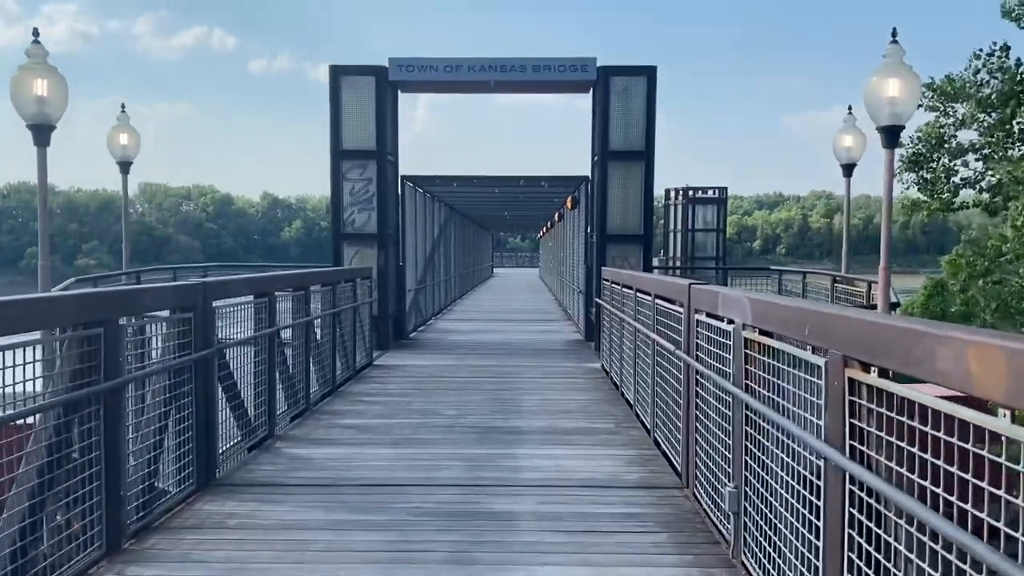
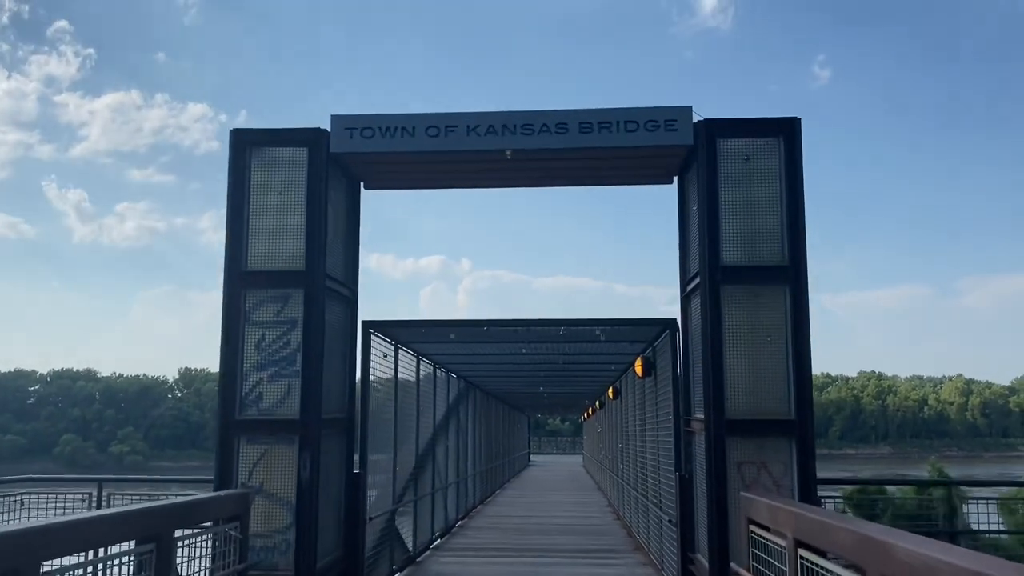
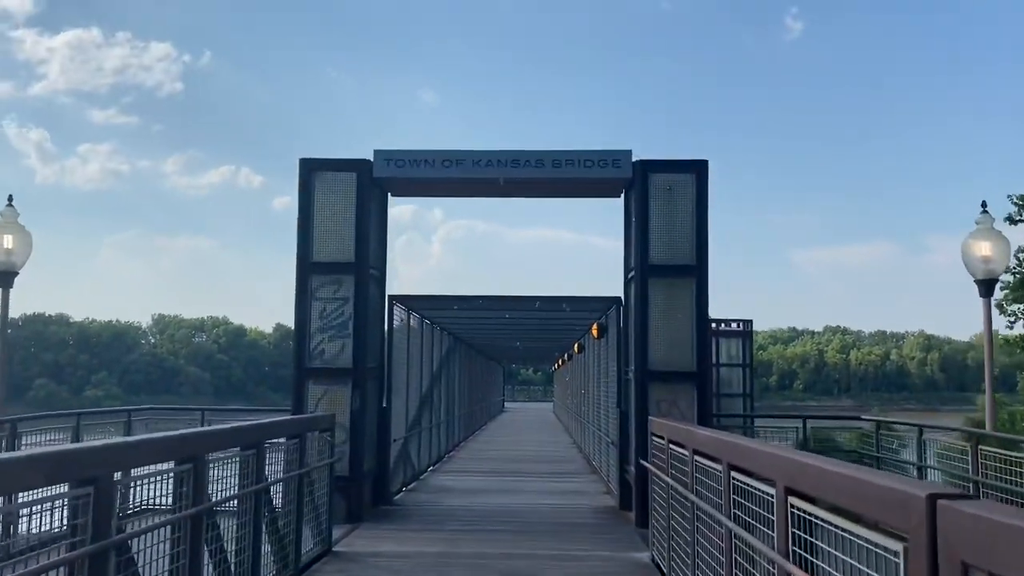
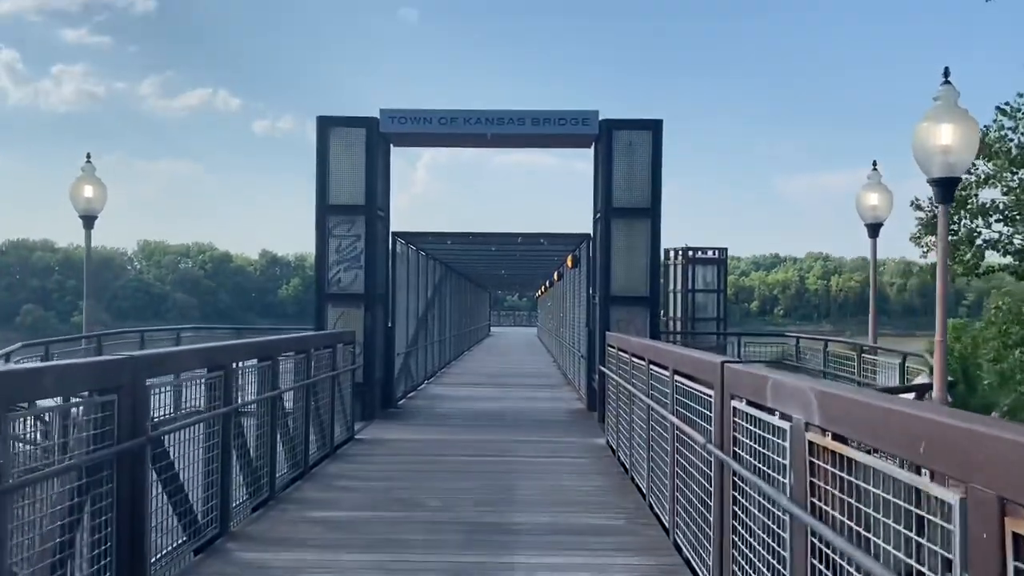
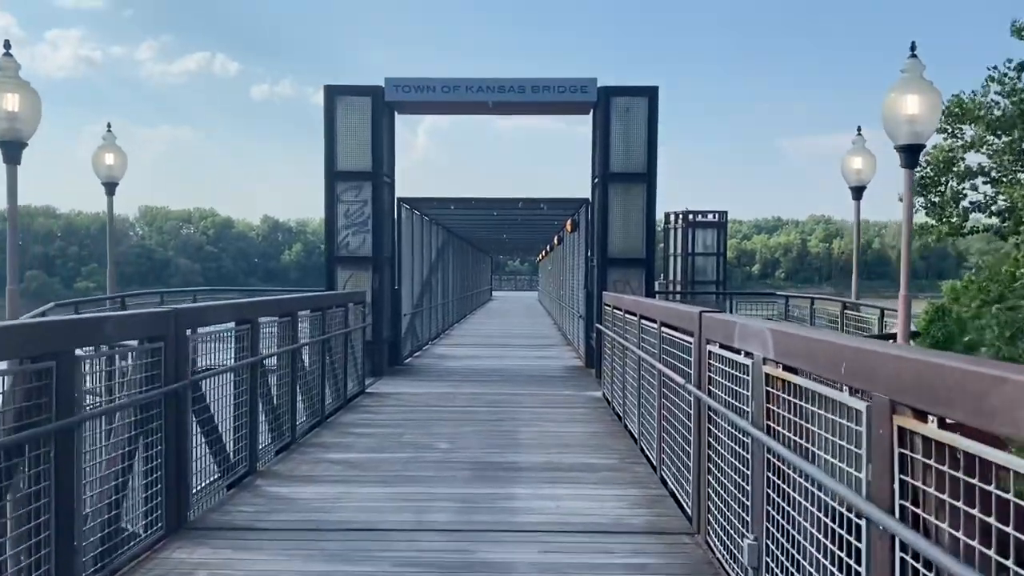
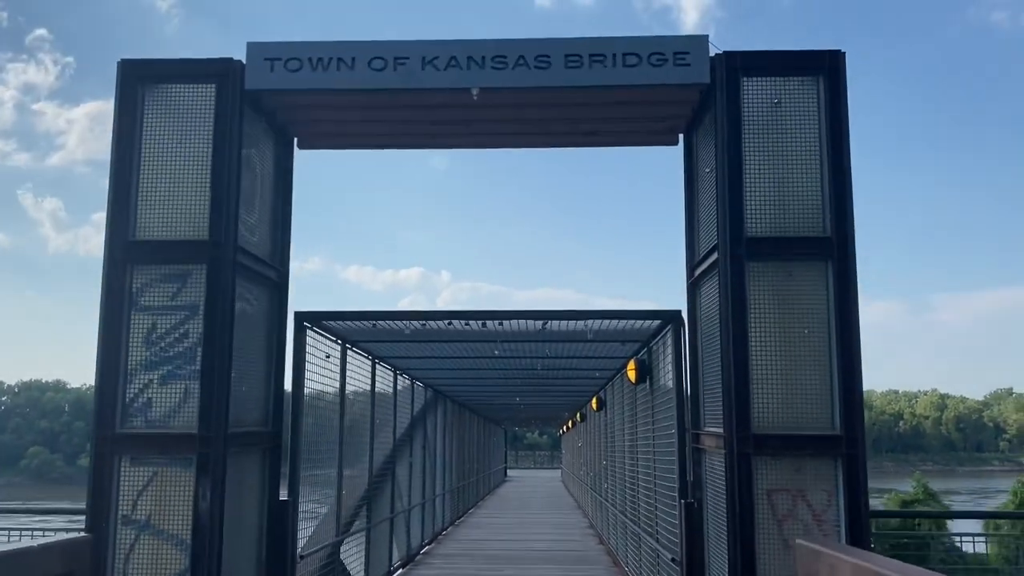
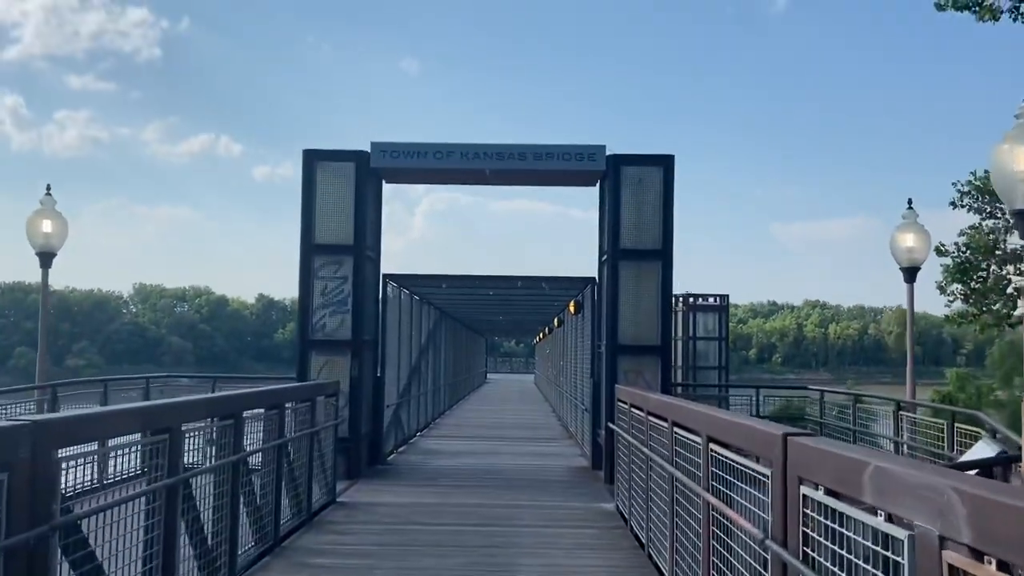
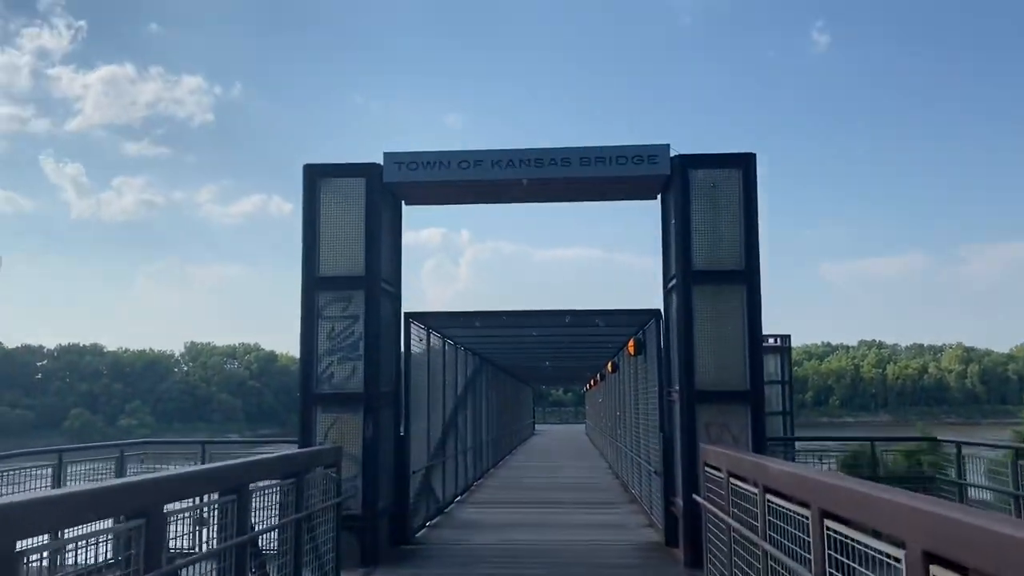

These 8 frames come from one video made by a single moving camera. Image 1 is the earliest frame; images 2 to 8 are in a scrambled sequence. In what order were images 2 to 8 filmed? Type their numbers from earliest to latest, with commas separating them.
5, 4, 7, 3, 8, 2, 6
